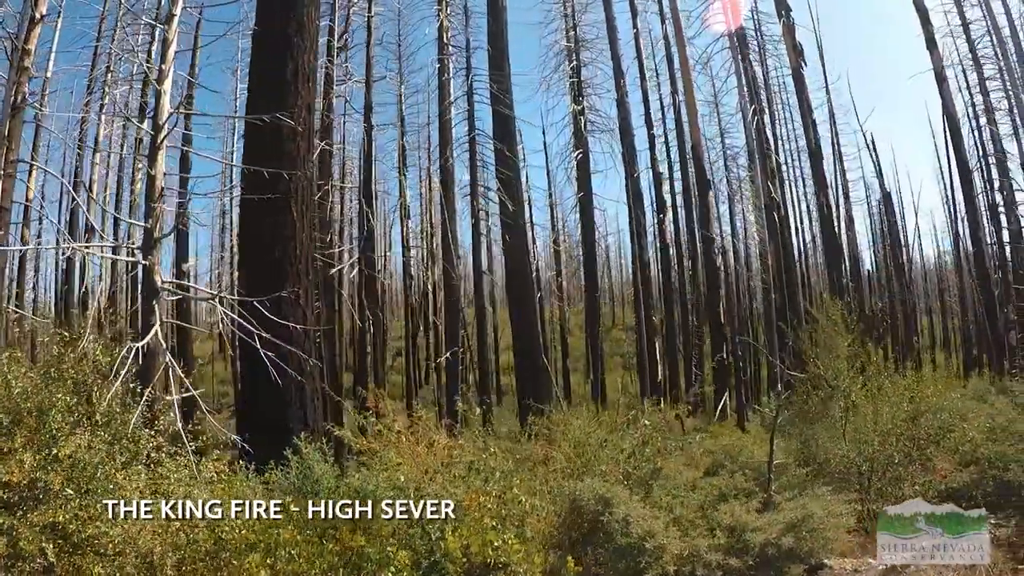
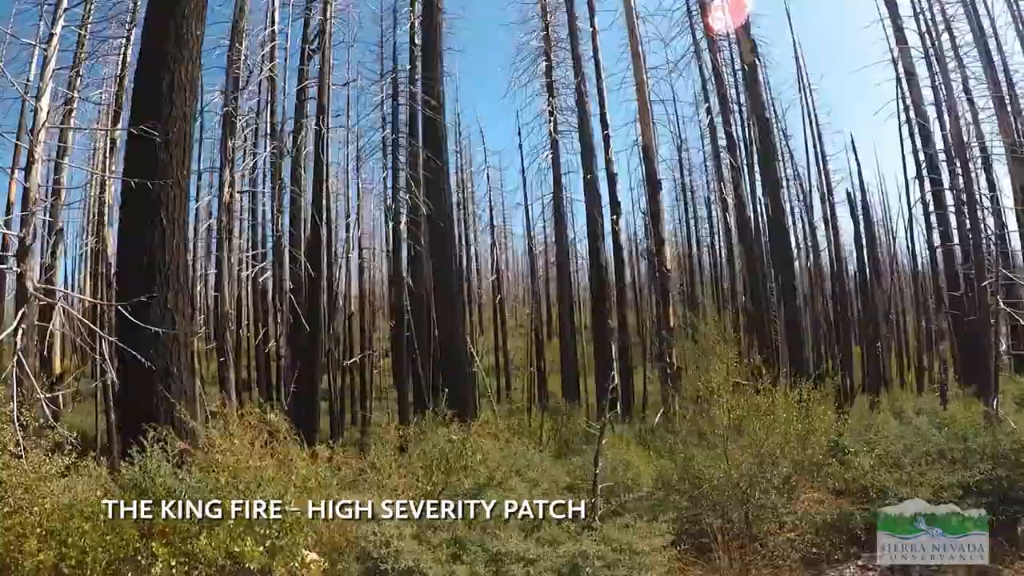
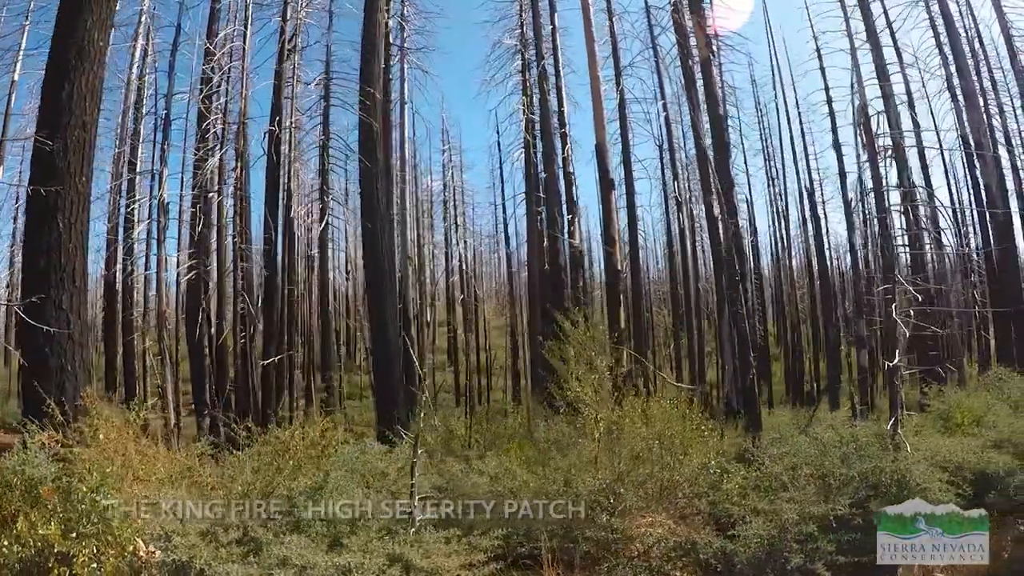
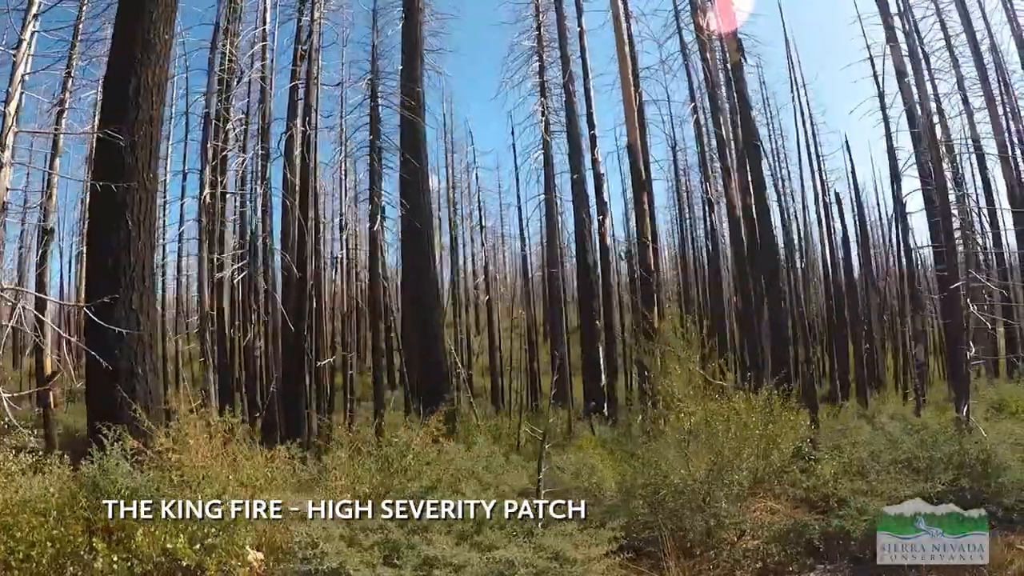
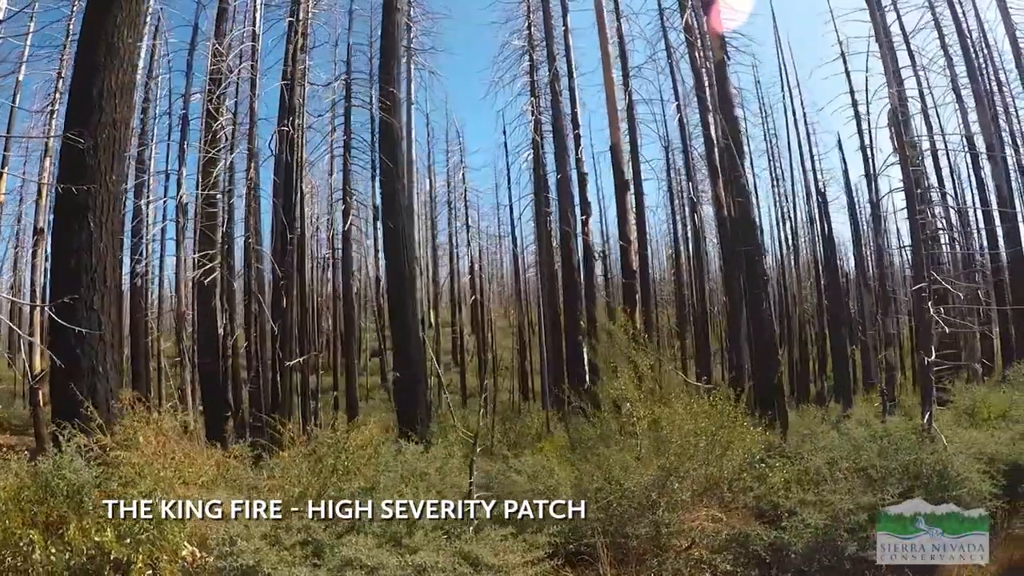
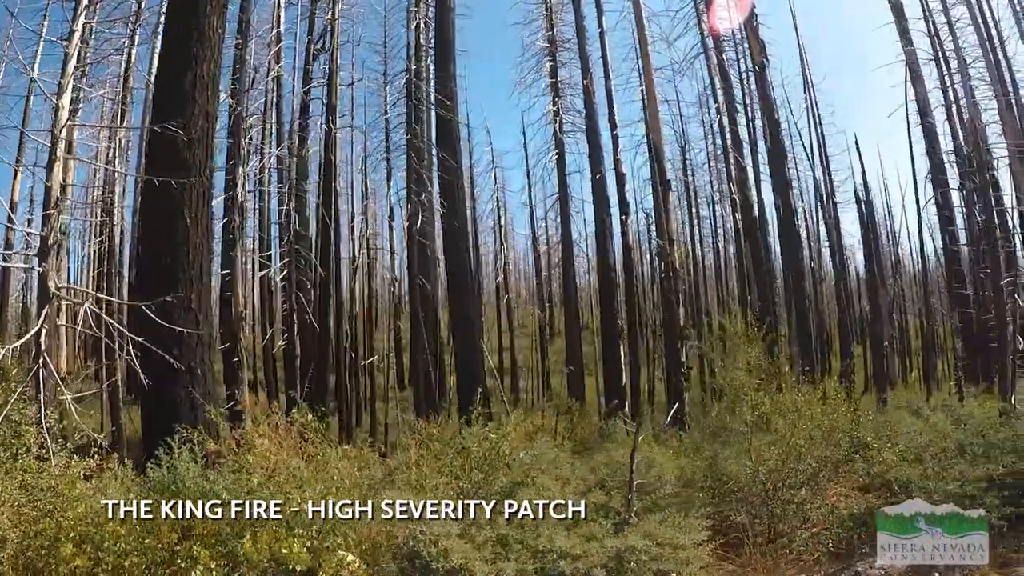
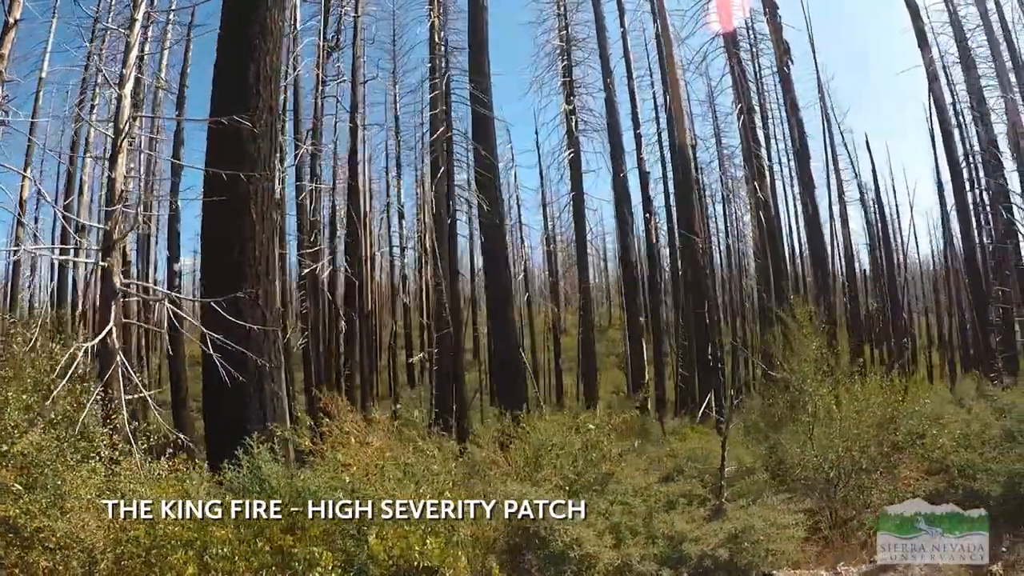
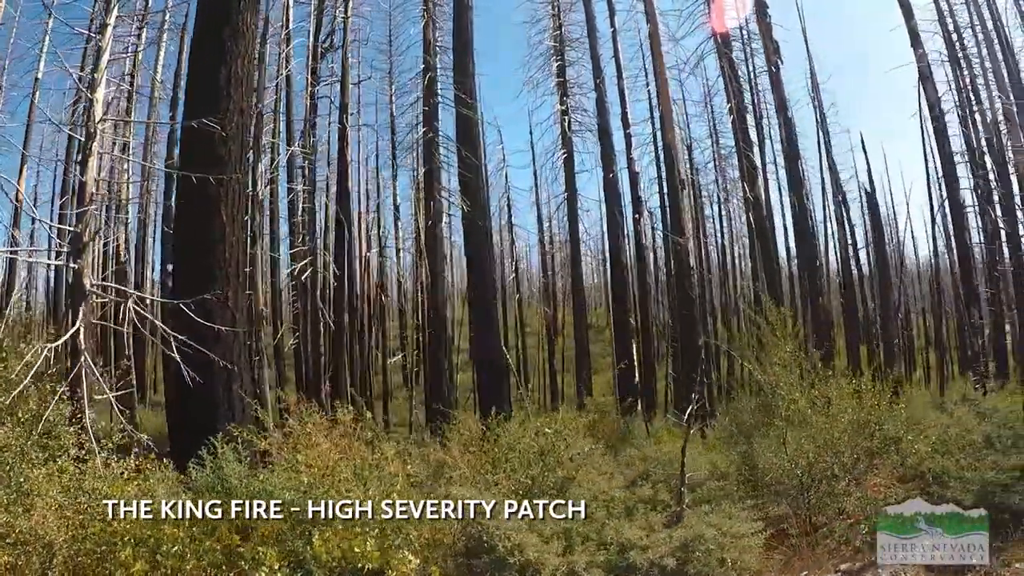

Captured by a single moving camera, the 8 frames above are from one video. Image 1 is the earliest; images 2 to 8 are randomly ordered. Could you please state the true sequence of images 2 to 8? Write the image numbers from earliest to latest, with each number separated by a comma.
7, 8, 6, 2, 4, 5, 3
